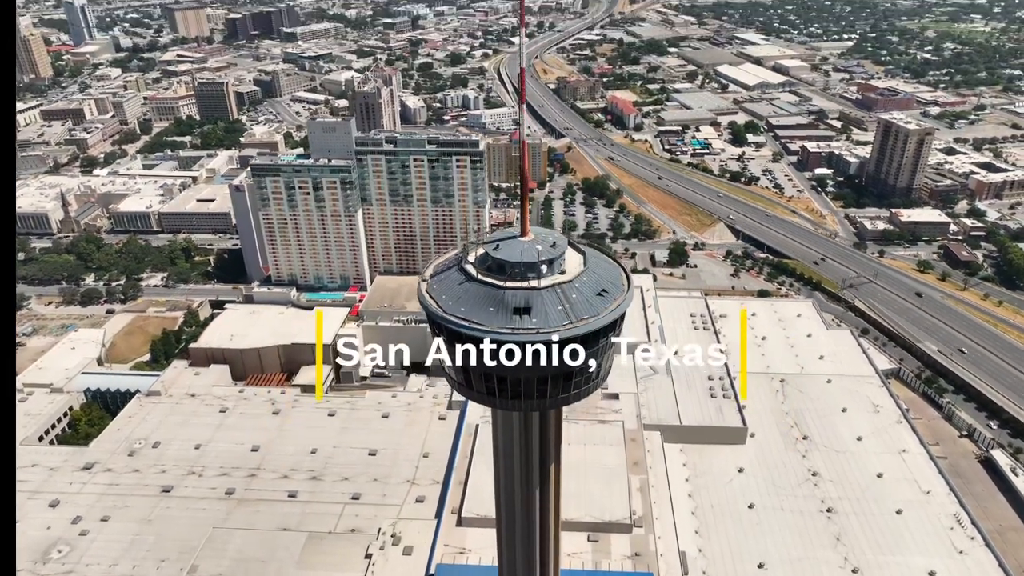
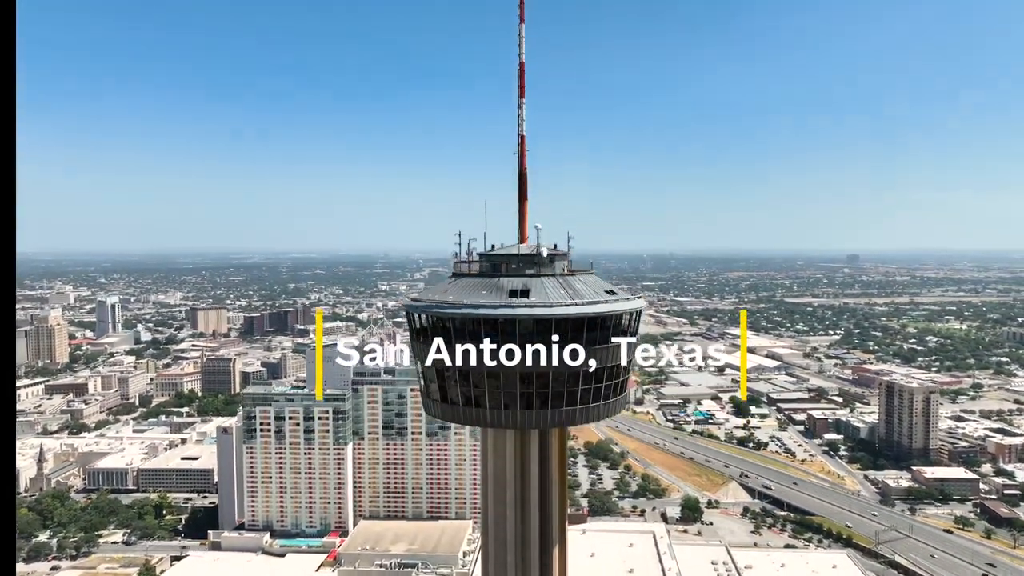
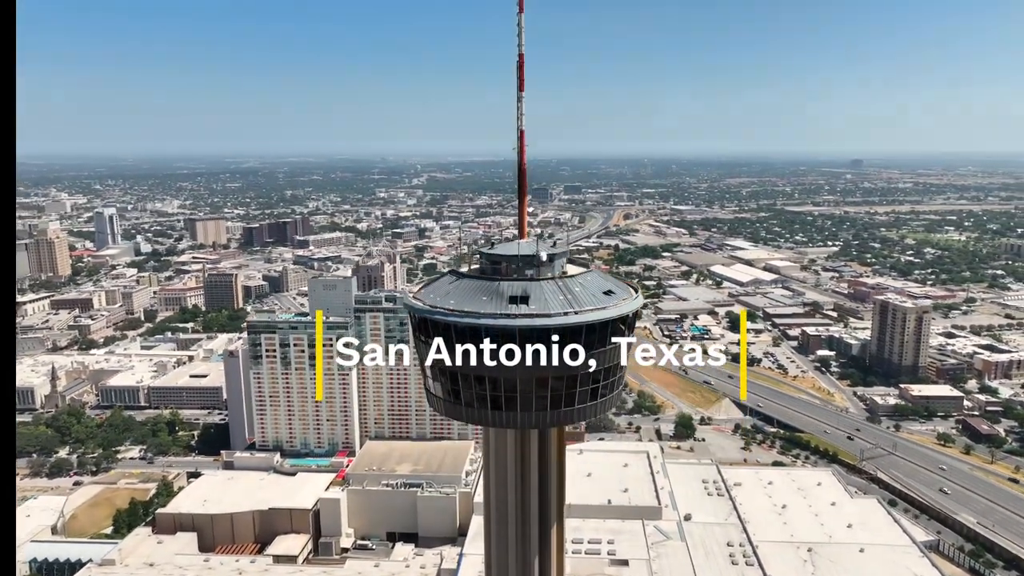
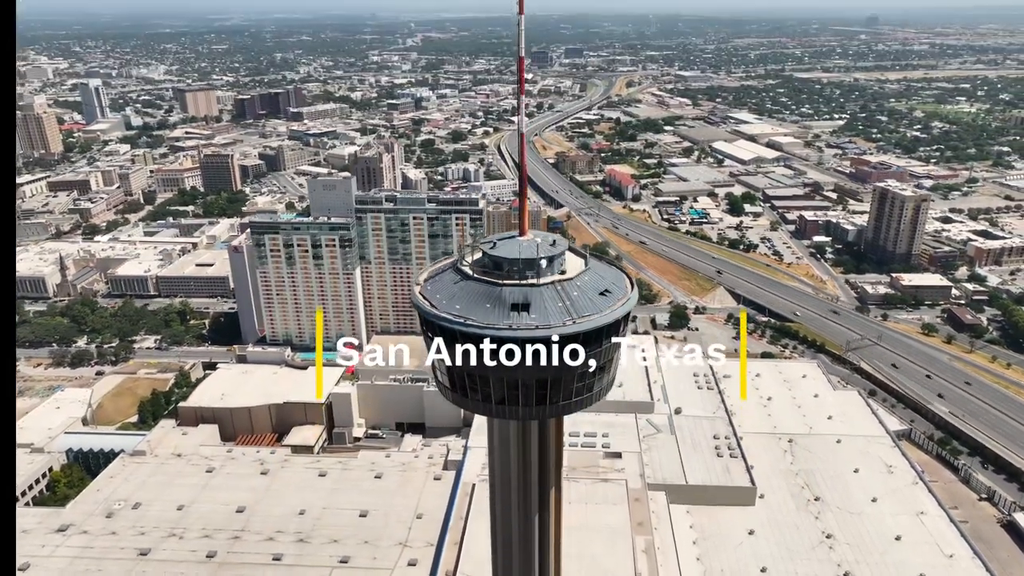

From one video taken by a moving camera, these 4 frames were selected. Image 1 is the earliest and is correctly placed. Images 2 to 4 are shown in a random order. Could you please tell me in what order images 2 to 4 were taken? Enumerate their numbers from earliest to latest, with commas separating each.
4, 3, 2
